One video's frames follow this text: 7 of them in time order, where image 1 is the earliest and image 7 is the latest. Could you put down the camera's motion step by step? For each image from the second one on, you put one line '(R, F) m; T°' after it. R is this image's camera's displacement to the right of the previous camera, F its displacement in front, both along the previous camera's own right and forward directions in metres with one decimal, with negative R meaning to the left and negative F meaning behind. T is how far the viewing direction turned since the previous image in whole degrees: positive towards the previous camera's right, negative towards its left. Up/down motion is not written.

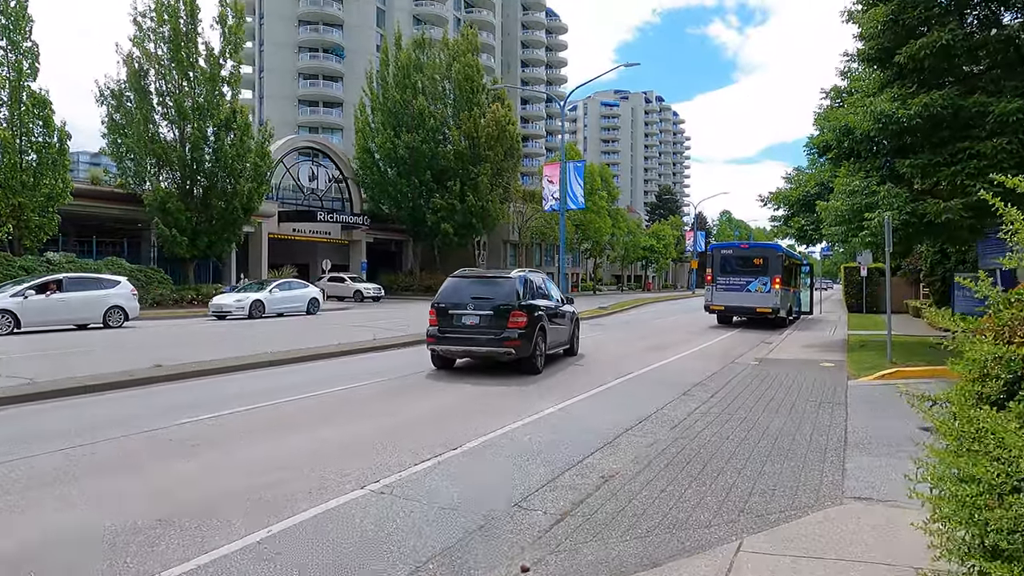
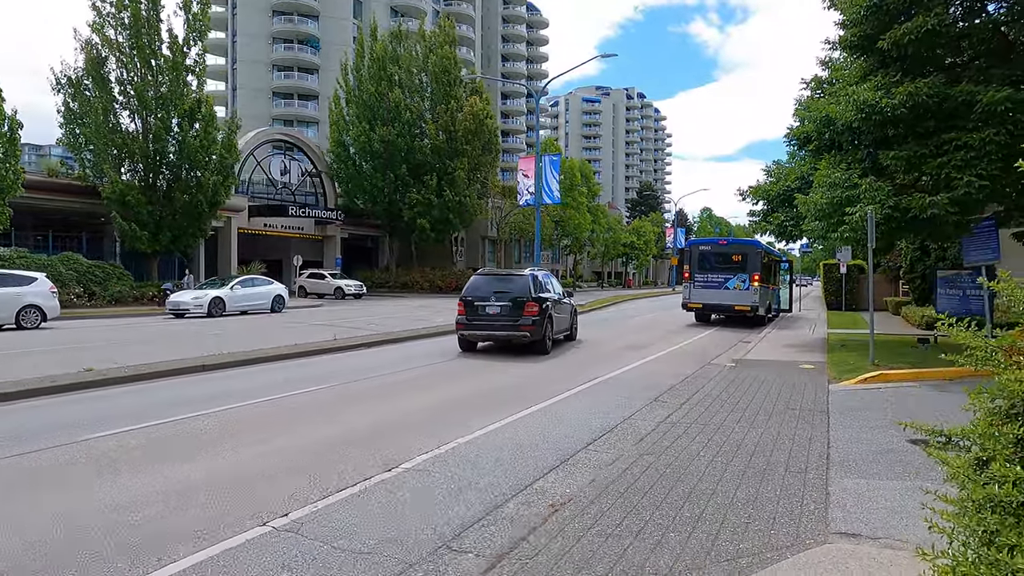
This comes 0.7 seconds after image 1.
(+0.3, +0.8) m; +1°
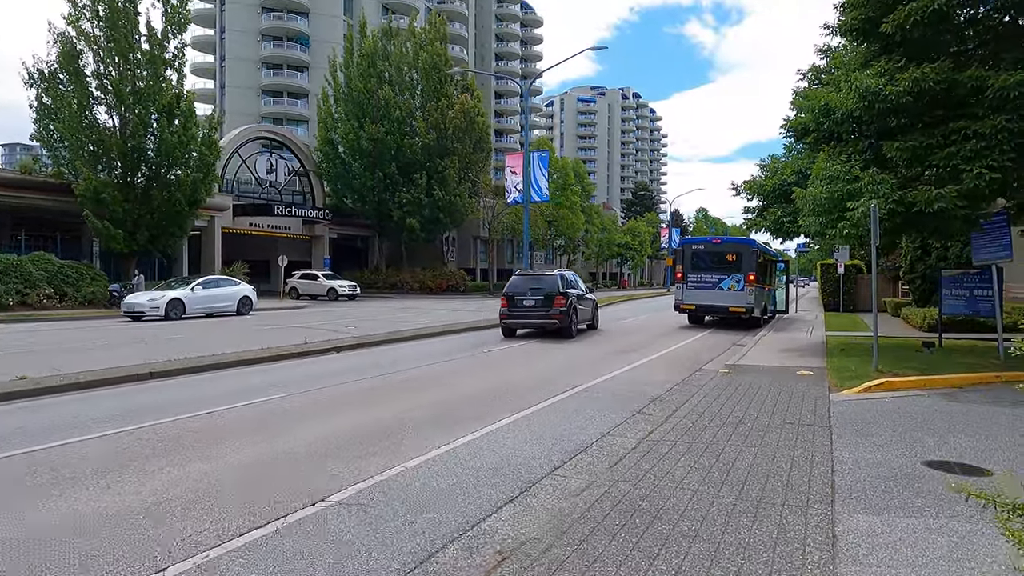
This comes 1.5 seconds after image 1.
(+0.4, +0.9) m; 0°
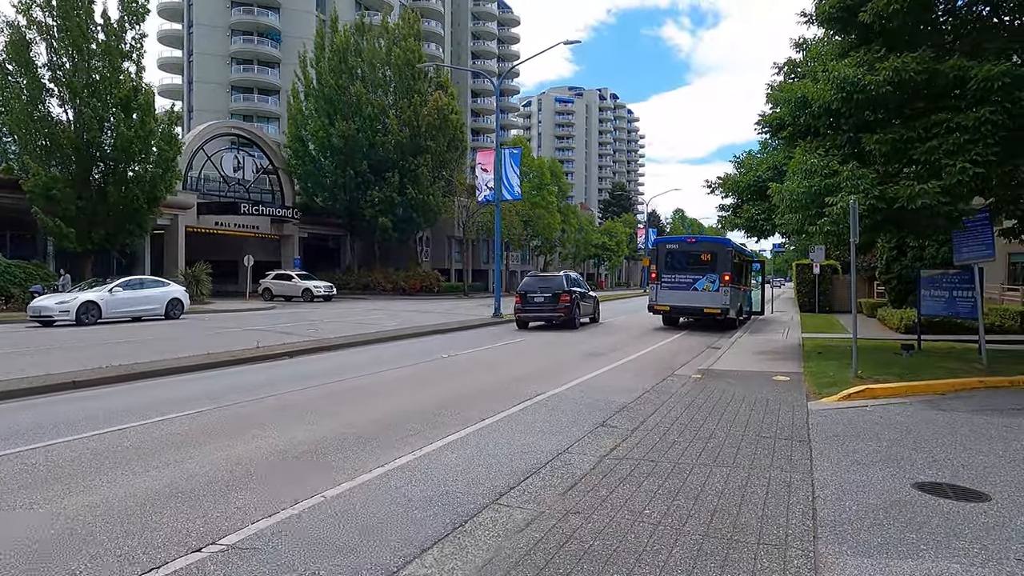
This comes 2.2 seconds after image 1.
(+0.3, +0.8) m; +2°
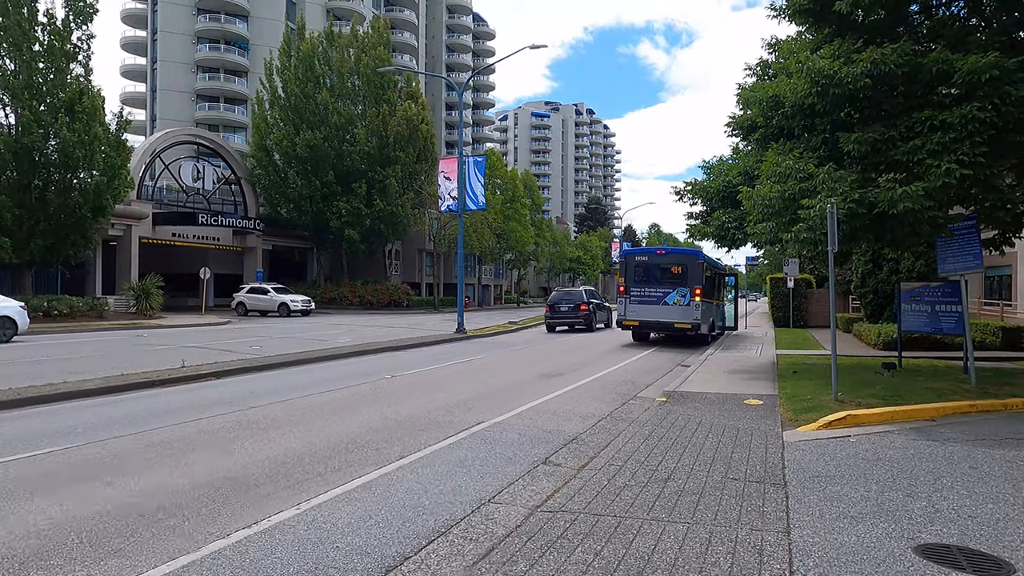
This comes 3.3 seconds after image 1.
(+0.5, +1.2) m; +2°
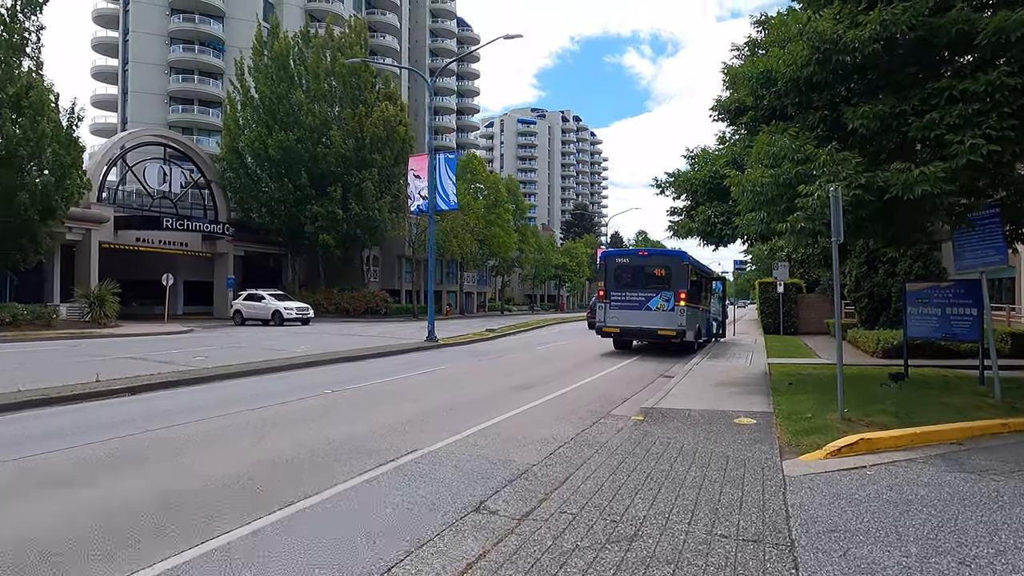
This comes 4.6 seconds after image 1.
(+0.5, +1.6) m; +1°
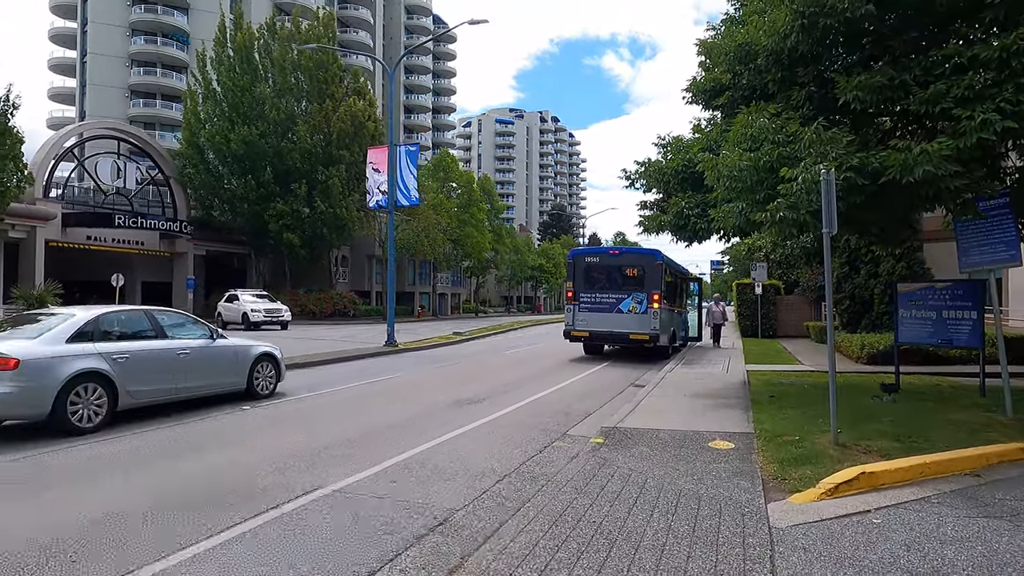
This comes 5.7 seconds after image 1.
(+0.5, +1.4) m; +2°
